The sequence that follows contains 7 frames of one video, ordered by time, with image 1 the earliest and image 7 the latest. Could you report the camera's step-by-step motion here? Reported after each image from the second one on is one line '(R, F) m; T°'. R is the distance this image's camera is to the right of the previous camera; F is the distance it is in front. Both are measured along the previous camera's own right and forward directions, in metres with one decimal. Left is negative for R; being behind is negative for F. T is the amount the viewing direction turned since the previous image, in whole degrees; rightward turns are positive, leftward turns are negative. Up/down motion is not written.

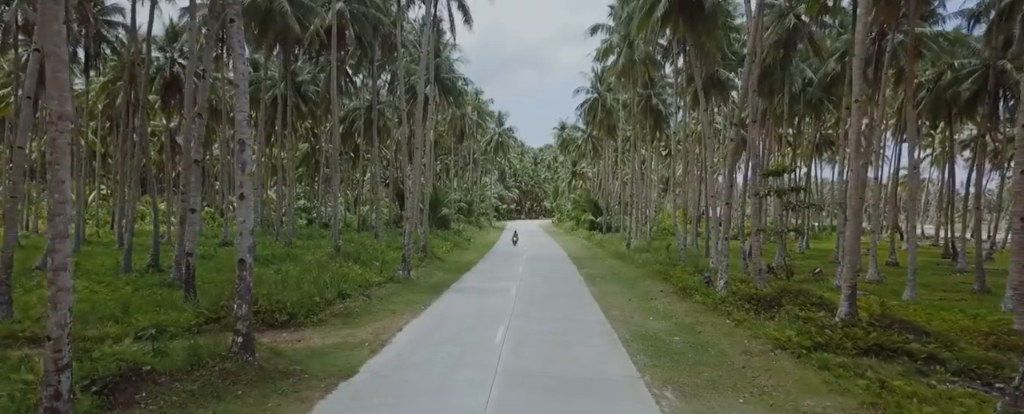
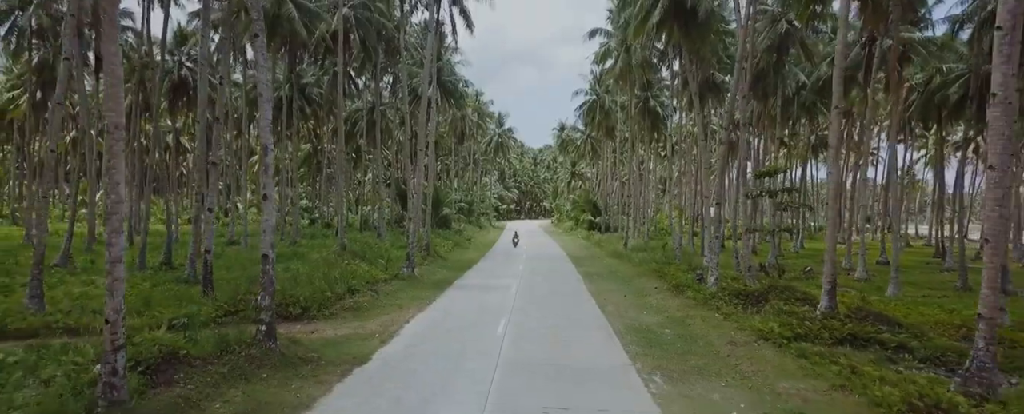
(0.0, -0.6) m; 0°
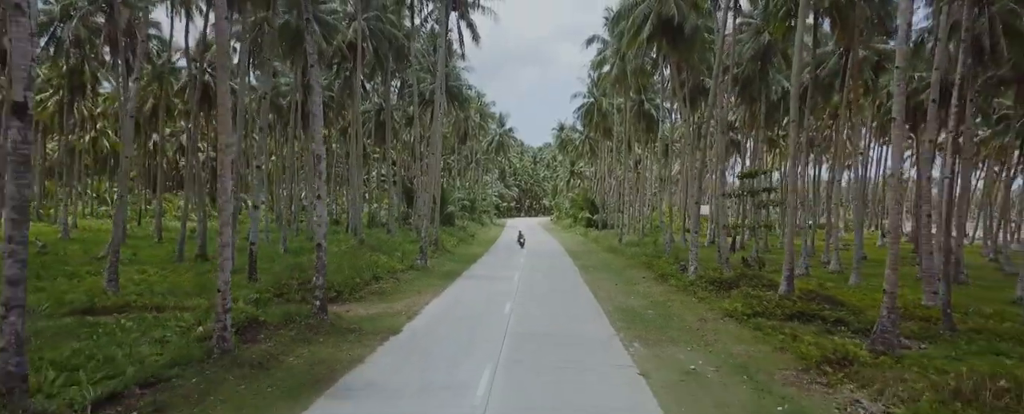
(-0.1, -1.8) m; 0°
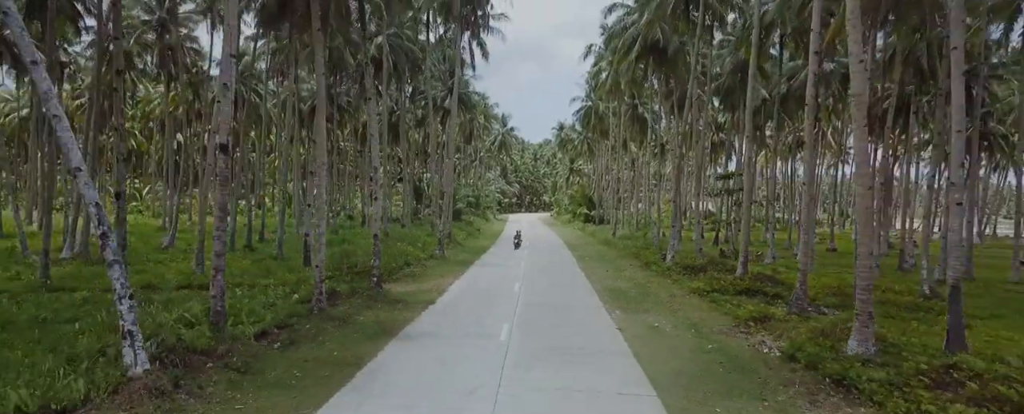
(-0.2, -3.0) m; 0°
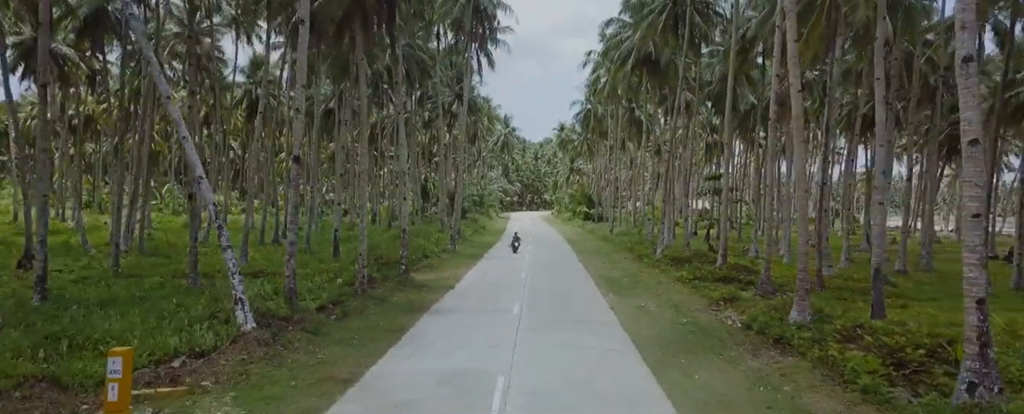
(-0.2, -2.1) m; 0°
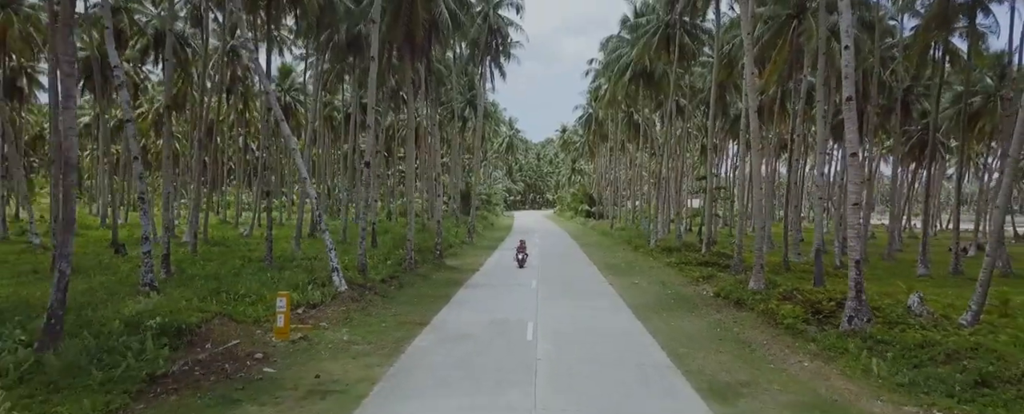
(-0.5, -2.9) m; 0°
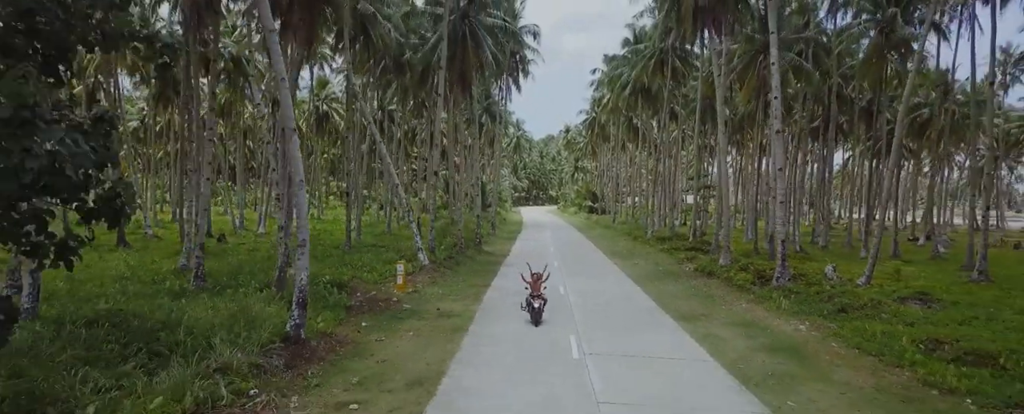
(-0.9, -4.4) m; 0°
